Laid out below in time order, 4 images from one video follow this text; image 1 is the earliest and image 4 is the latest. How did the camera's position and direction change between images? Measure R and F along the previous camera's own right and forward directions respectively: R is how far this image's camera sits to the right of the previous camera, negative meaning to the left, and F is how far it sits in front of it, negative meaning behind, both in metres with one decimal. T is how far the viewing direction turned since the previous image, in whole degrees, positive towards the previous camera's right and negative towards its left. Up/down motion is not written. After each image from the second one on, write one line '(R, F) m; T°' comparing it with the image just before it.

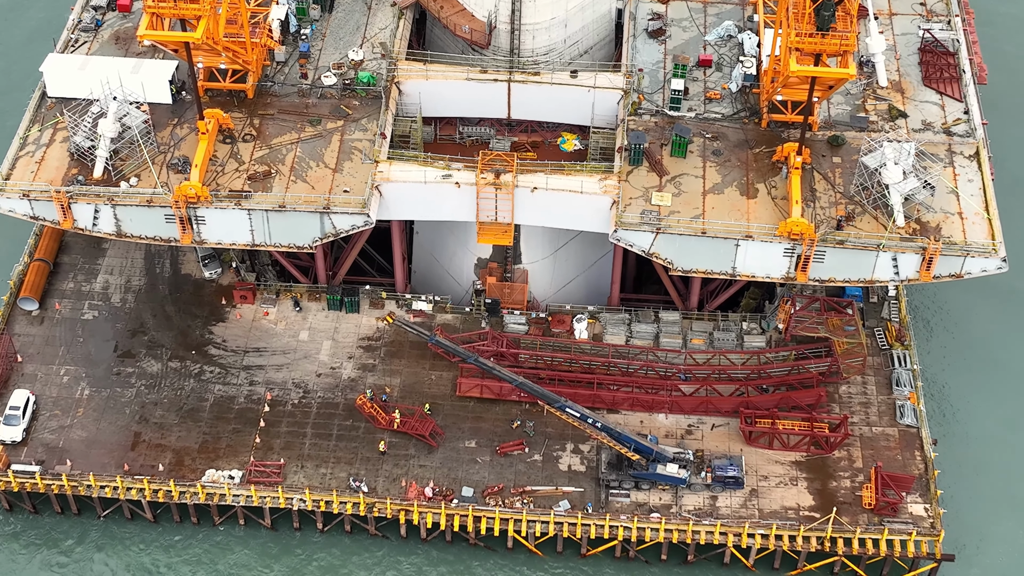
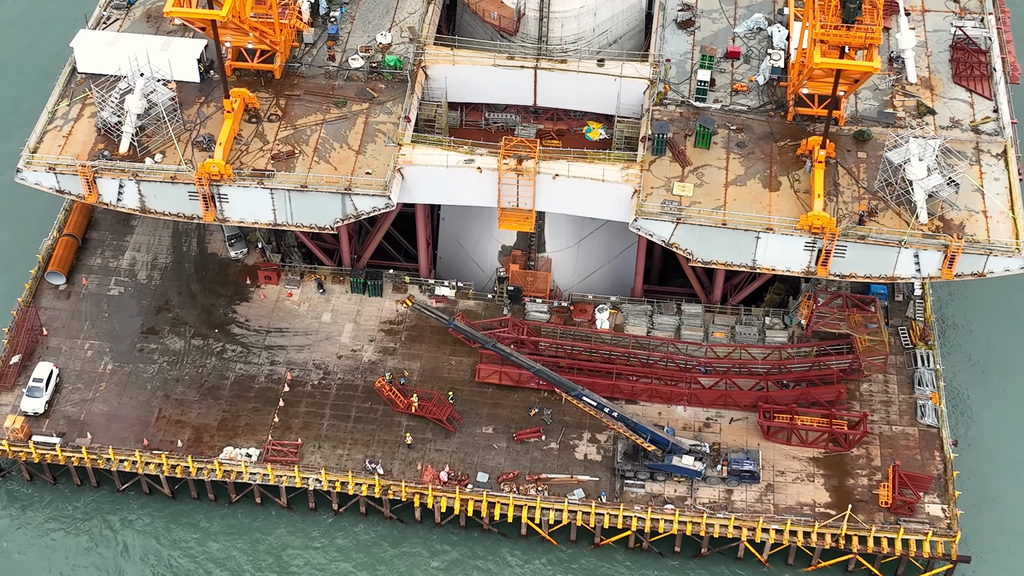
(+1.2, 0.0) m; -2°
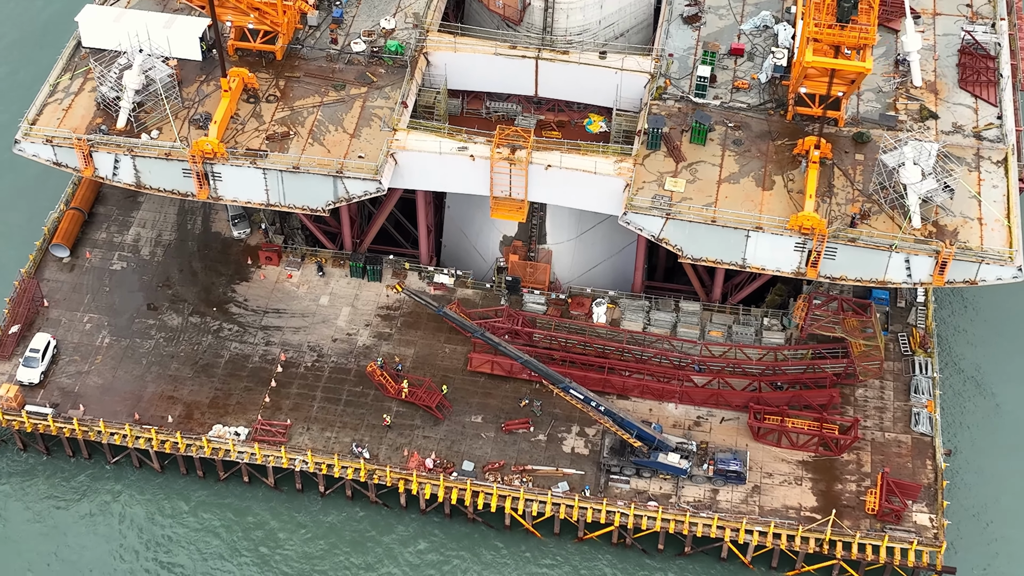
(+3.4, +0.2) m; -2°
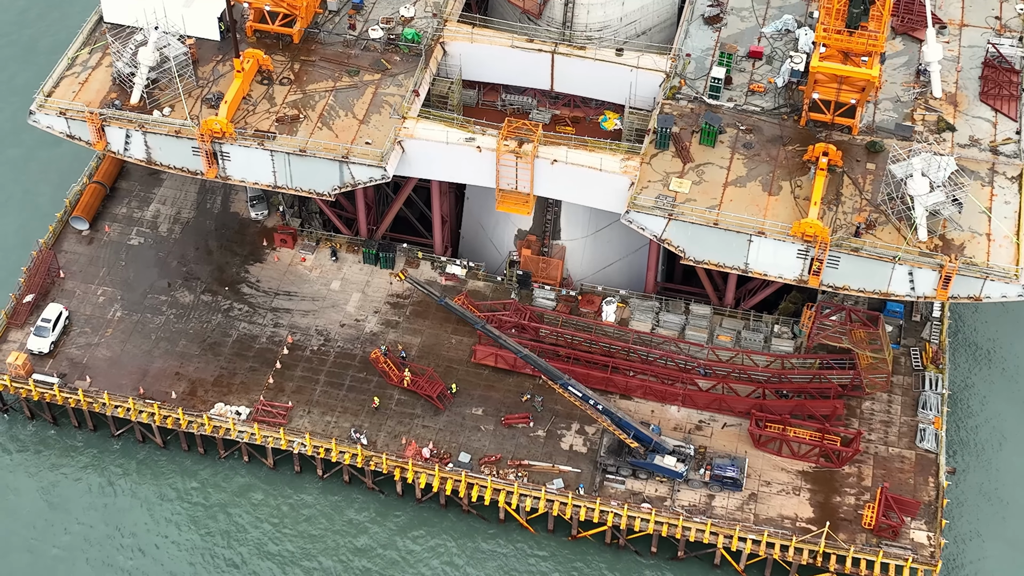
(+3.4, +0.3) m; -2°
